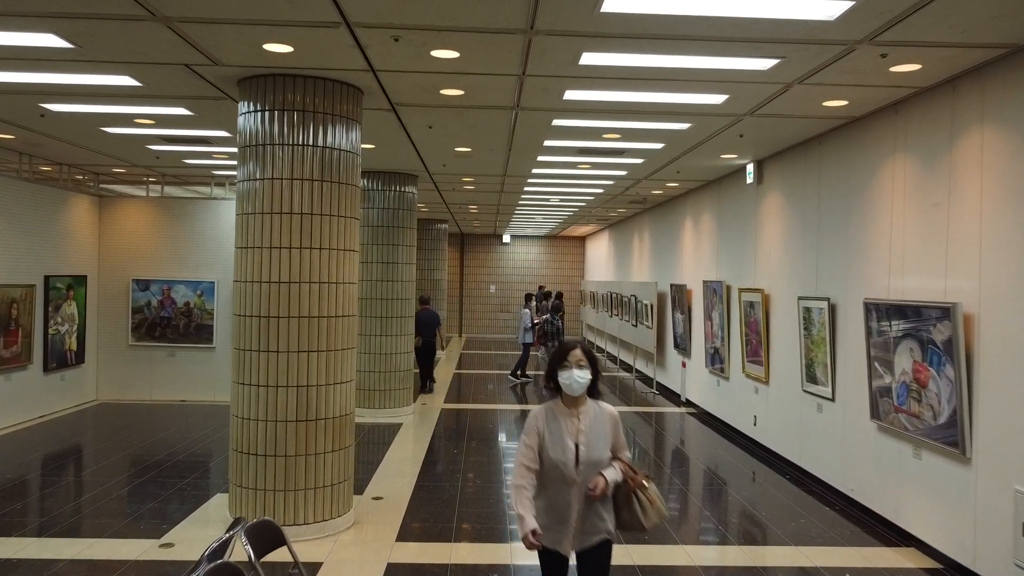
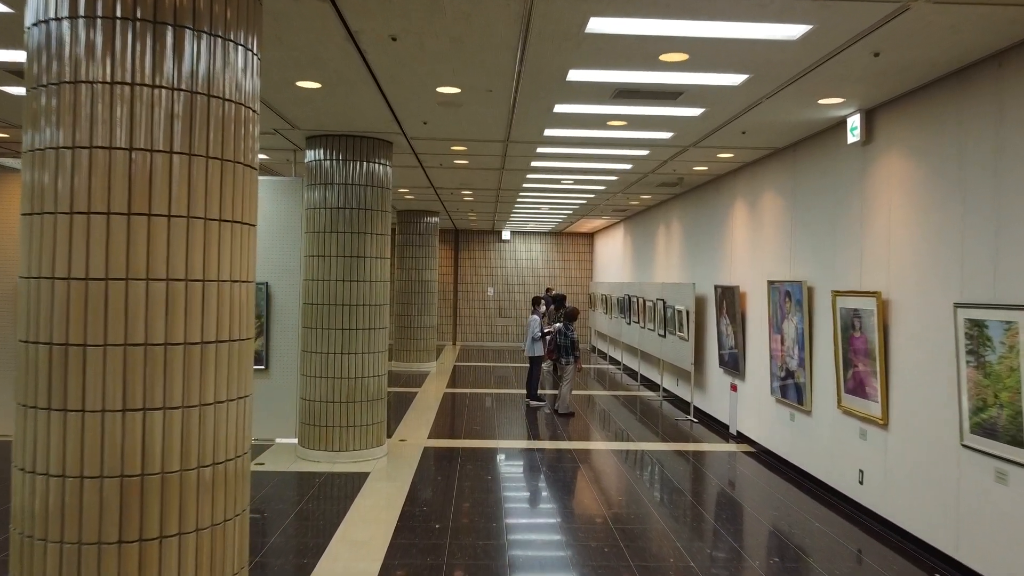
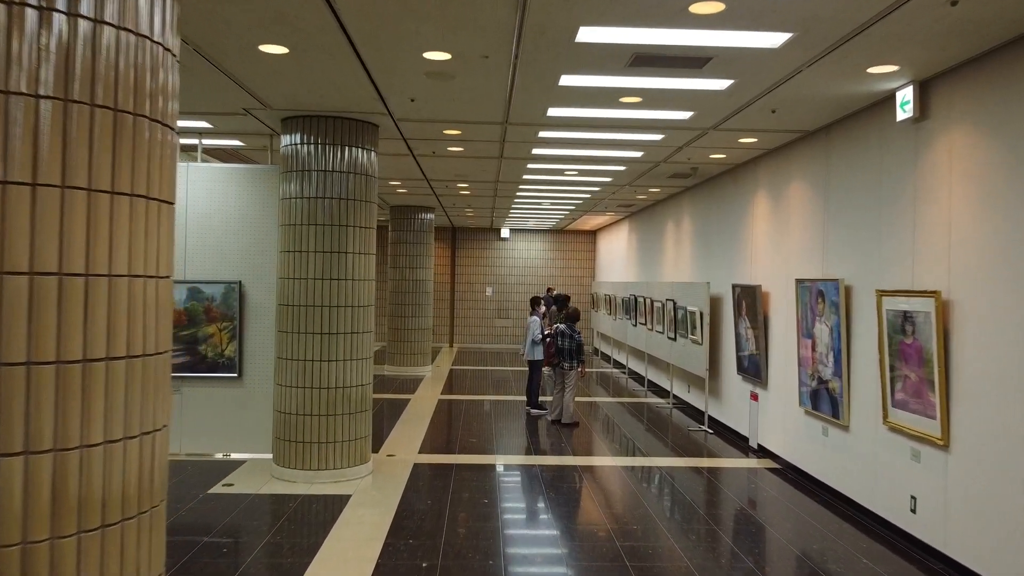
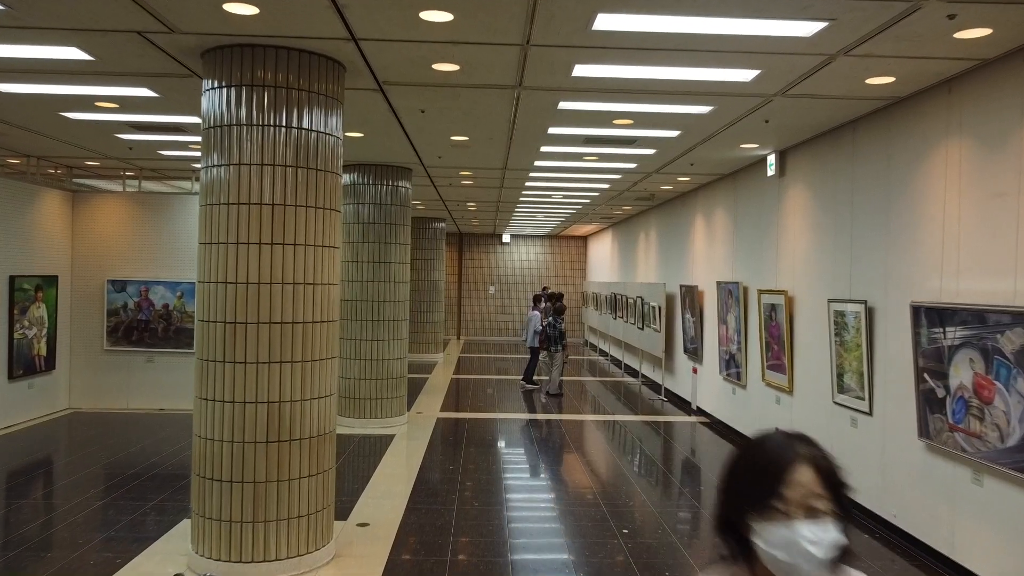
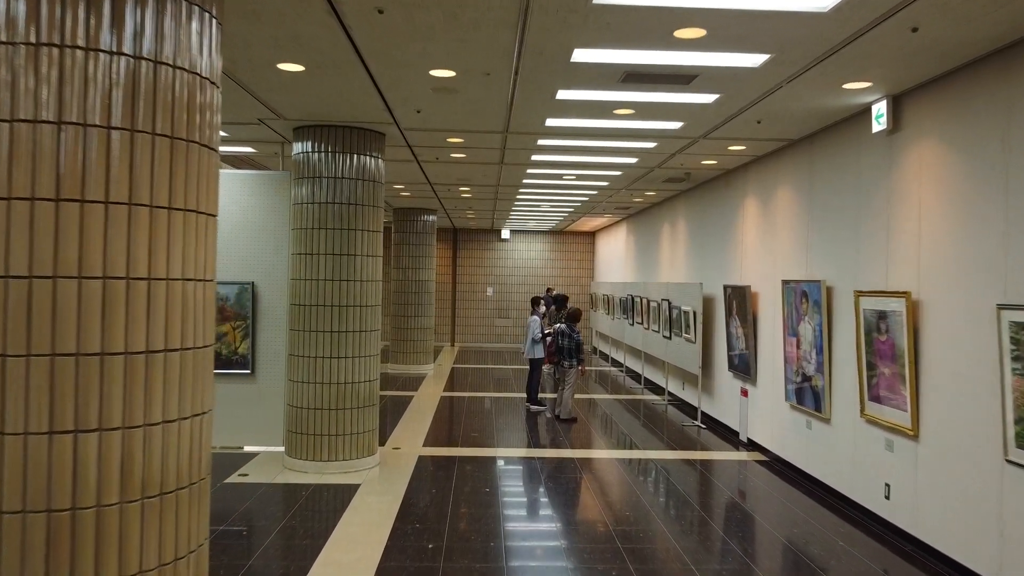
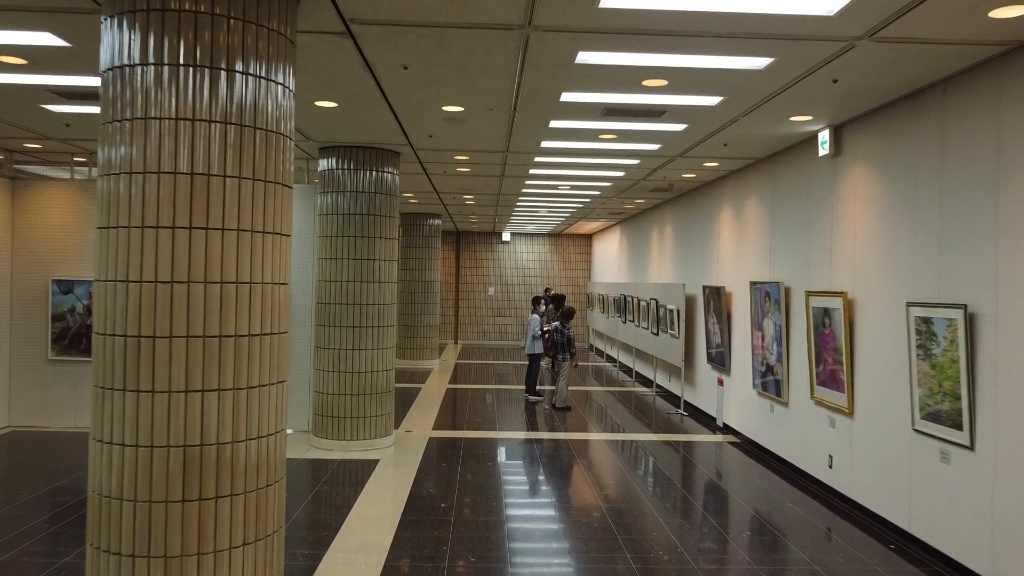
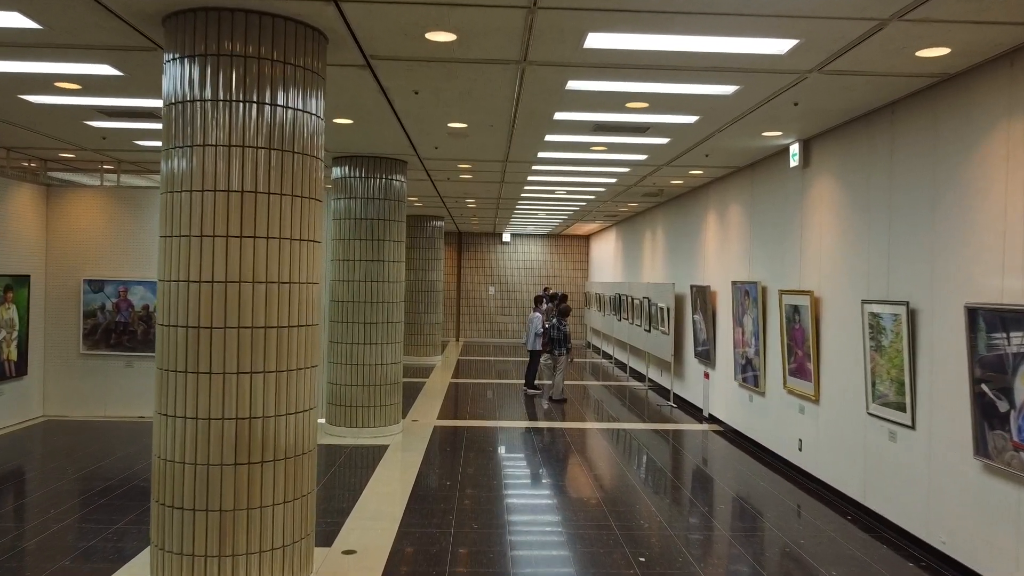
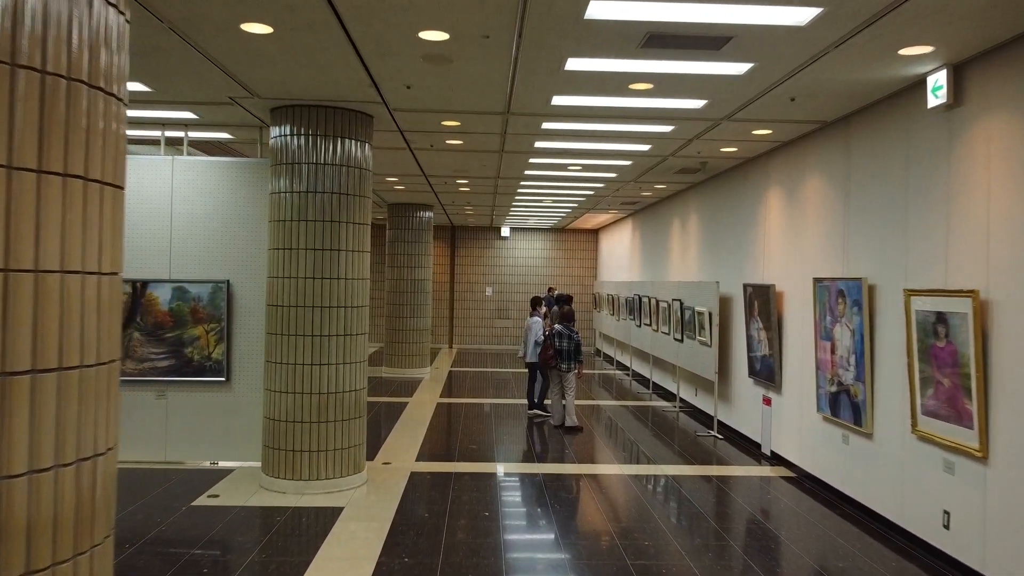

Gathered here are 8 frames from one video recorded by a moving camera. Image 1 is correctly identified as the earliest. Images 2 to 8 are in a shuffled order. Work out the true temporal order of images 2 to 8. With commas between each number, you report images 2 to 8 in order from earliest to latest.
4, 7, 6, 2, 5, 3, 8
